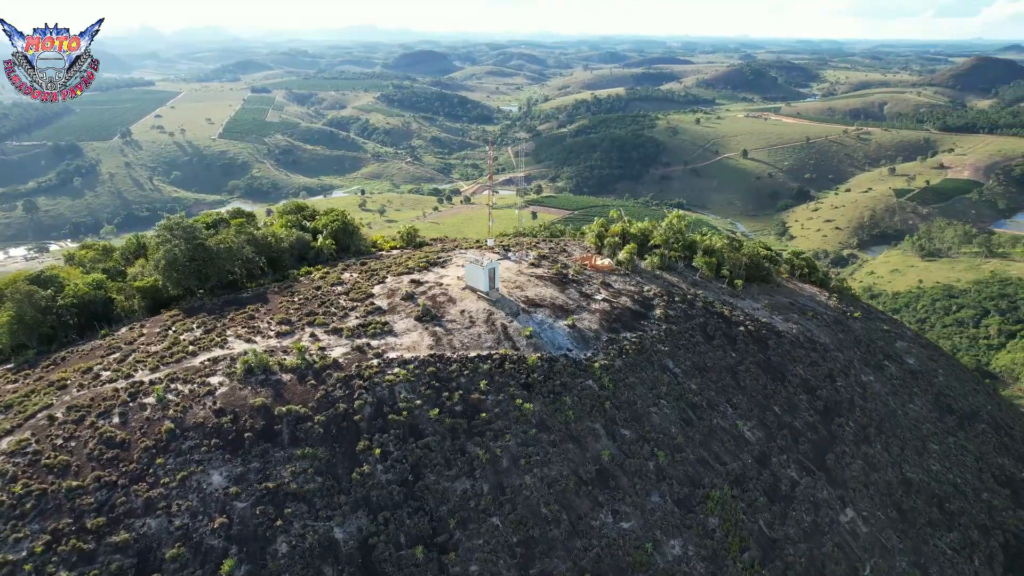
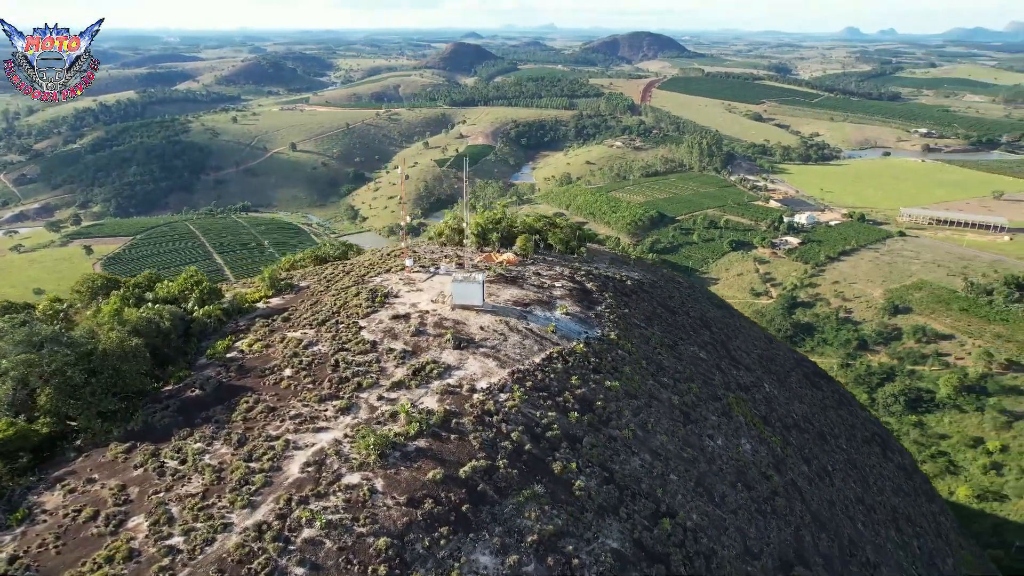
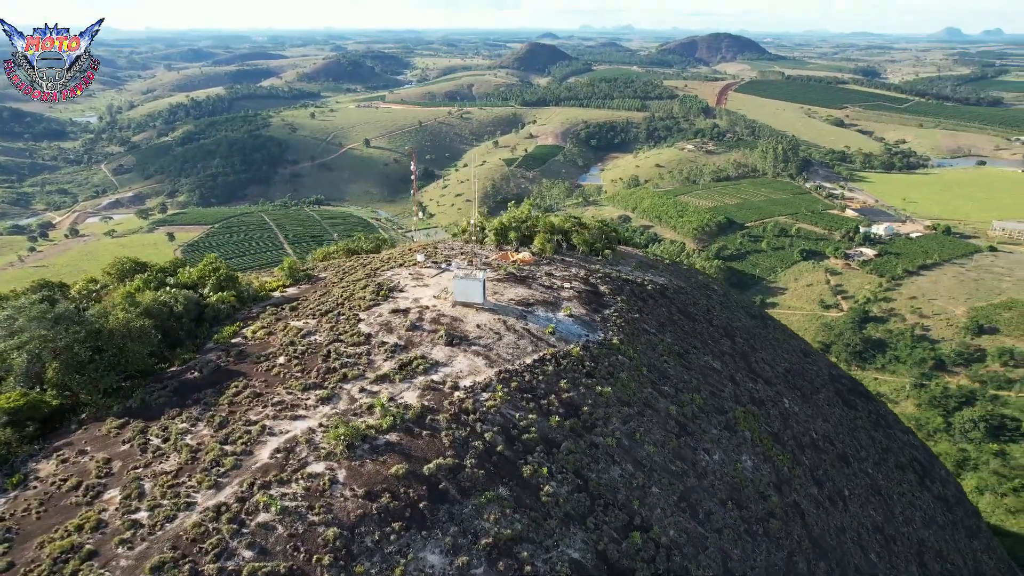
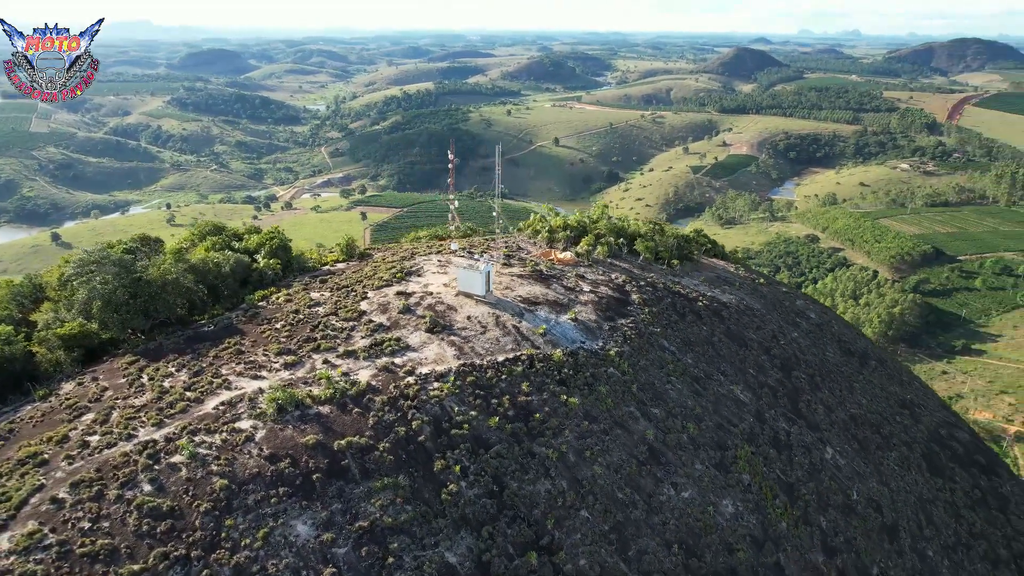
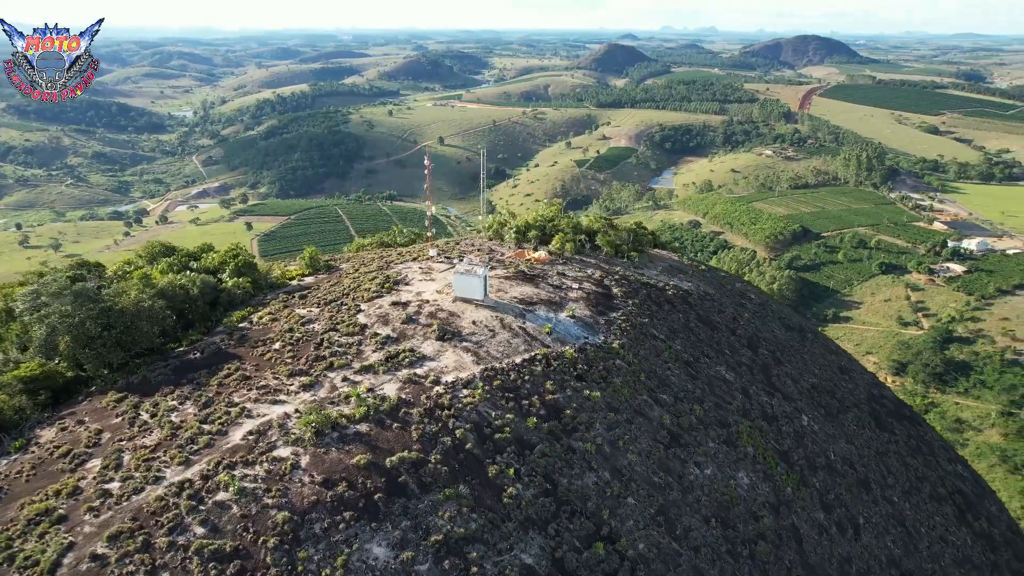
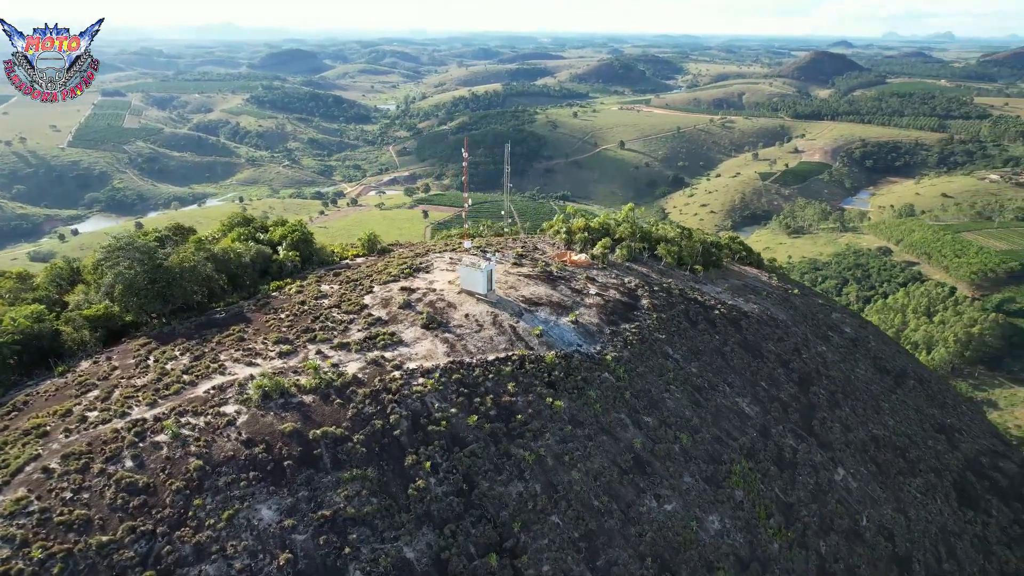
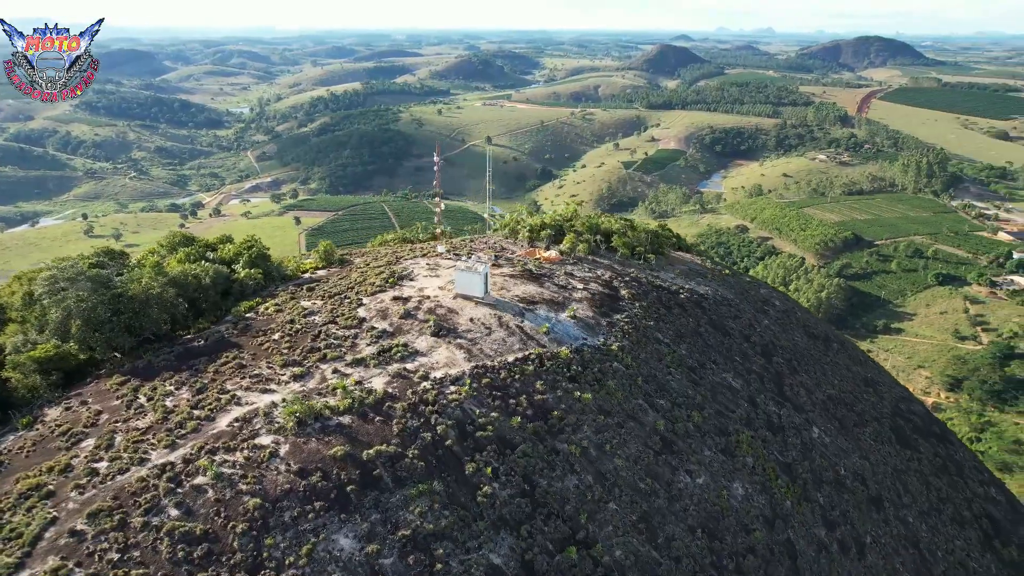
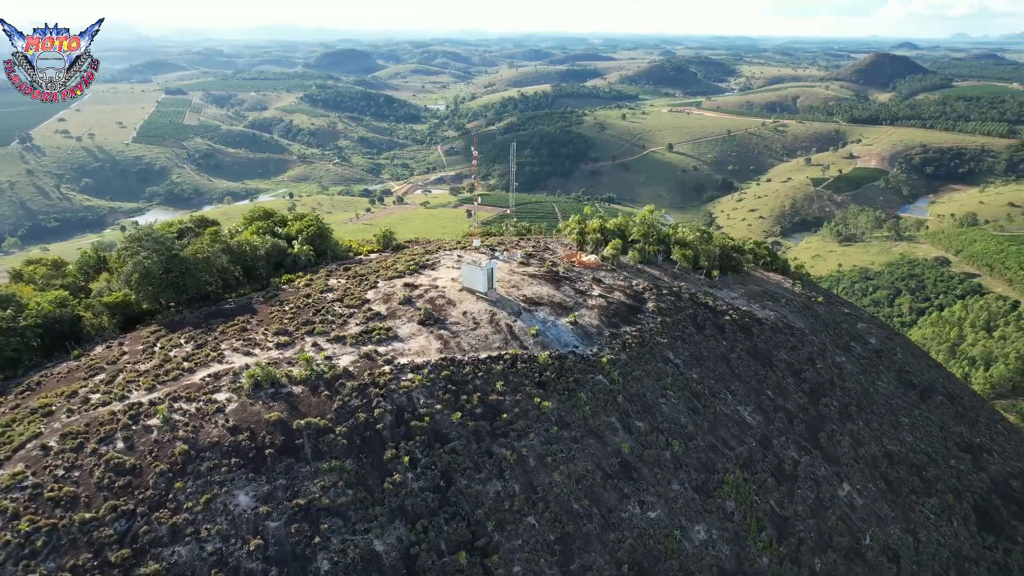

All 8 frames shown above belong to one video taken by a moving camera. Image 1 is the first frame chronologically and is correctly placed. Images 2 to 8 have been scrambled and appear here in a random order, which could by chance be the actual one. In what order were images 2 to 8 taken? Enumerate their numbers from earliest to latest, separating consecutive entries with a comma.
8, 6, 4, 7, 5, 3, 2
